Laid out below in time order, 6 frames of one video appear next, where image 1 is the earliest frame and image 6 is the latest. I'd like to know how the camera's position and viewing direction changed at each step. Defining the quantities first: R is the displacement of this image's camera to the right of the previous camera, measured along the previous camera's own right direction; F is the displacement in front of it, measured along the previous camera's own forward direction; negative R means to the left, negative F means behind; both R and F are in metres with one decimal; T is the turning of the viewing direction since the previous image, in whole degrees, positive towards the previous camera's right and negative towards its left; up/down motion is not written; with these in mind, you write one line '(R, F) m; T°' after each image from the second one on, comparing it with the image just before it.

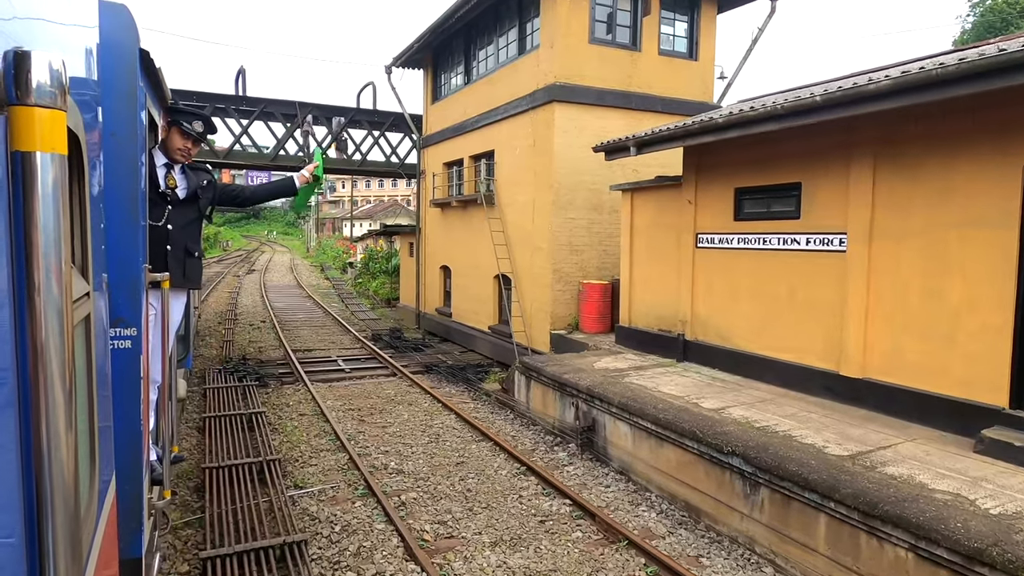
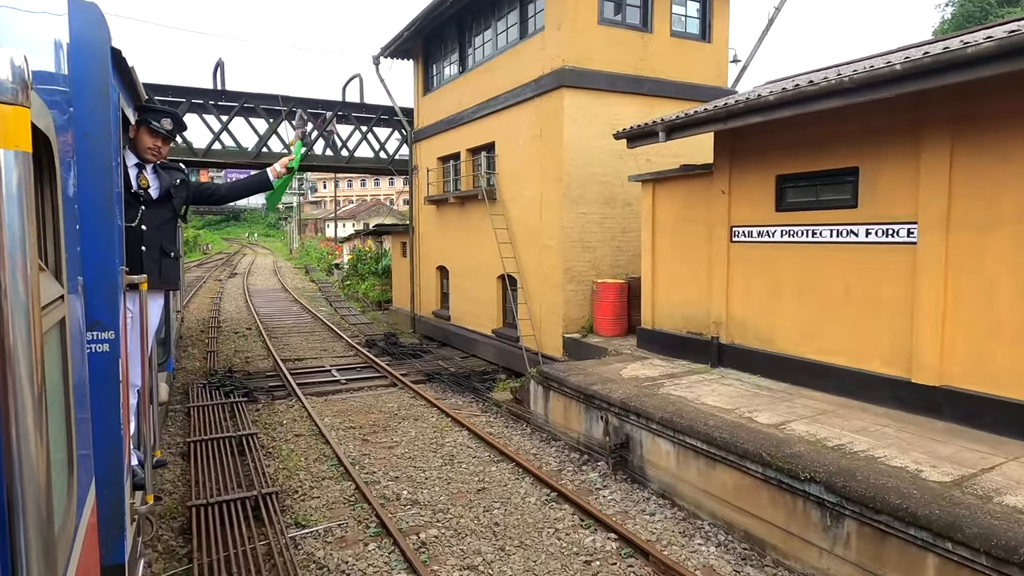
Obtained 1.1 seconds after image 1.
(-0.4, +0.8) m; +1°
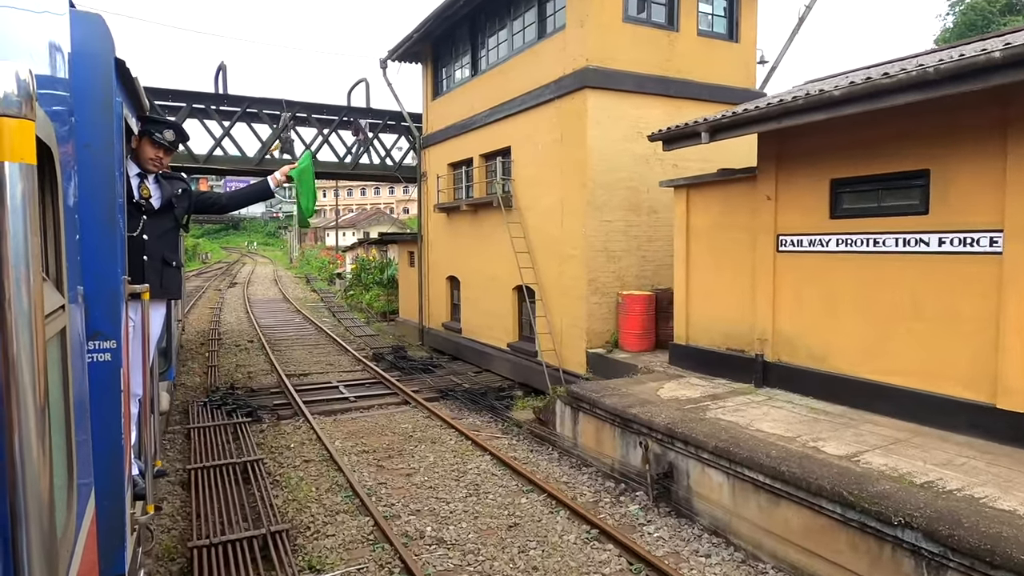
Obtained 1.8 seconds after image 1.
(-0.3, +0.6) m; 0°
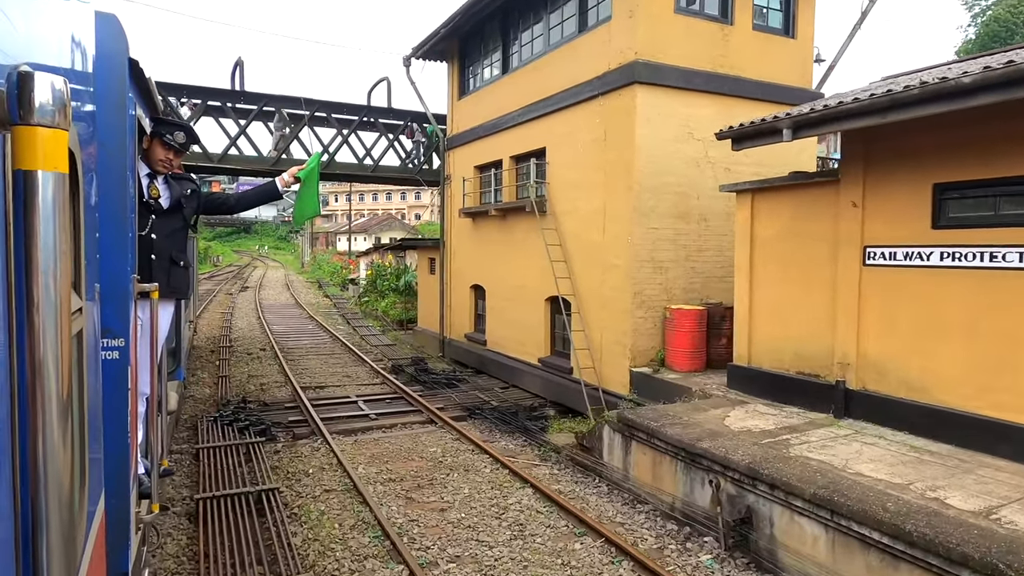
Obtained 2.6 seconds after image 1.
(-0.4, +0.8) m; -1°
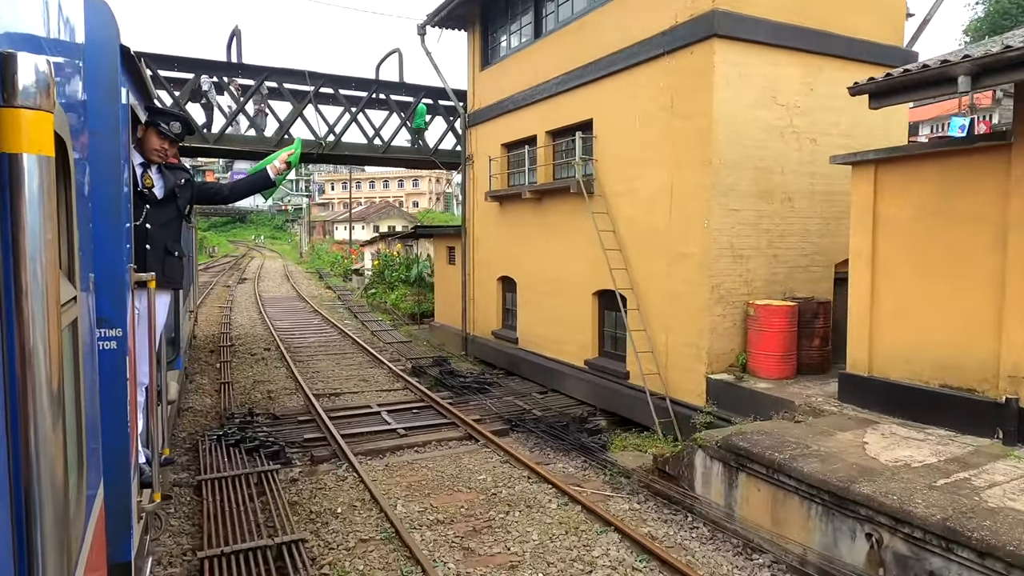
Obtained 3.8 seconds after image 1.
(-0.7, +1.3) m; 0°
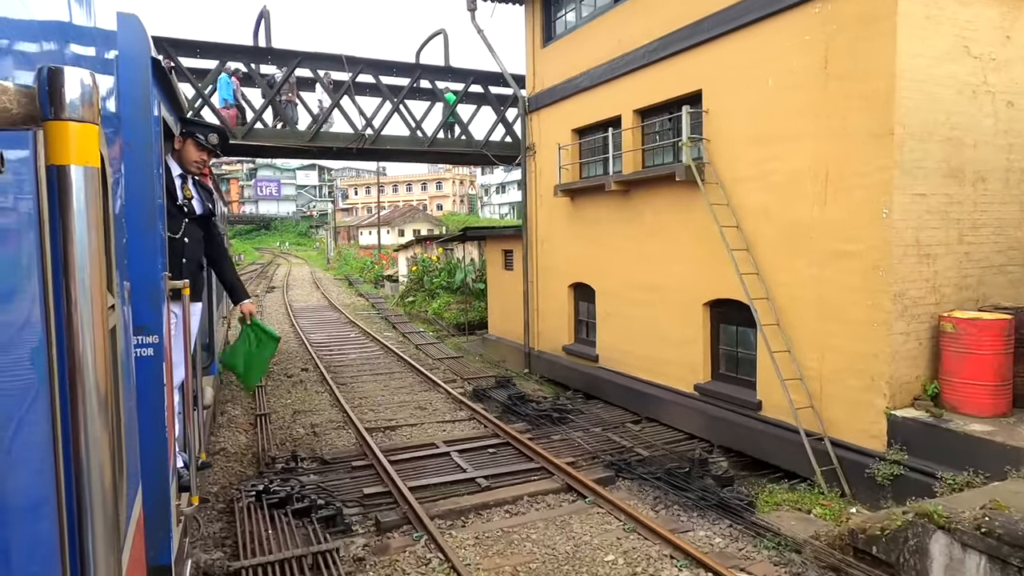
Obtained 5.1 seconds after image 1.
(-0.8, +1.7) m; -2°
